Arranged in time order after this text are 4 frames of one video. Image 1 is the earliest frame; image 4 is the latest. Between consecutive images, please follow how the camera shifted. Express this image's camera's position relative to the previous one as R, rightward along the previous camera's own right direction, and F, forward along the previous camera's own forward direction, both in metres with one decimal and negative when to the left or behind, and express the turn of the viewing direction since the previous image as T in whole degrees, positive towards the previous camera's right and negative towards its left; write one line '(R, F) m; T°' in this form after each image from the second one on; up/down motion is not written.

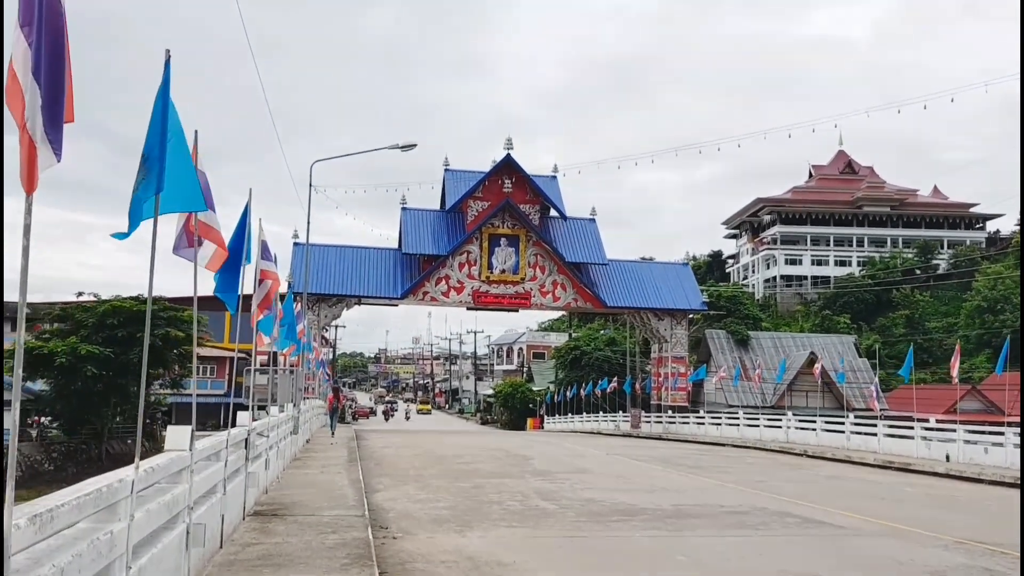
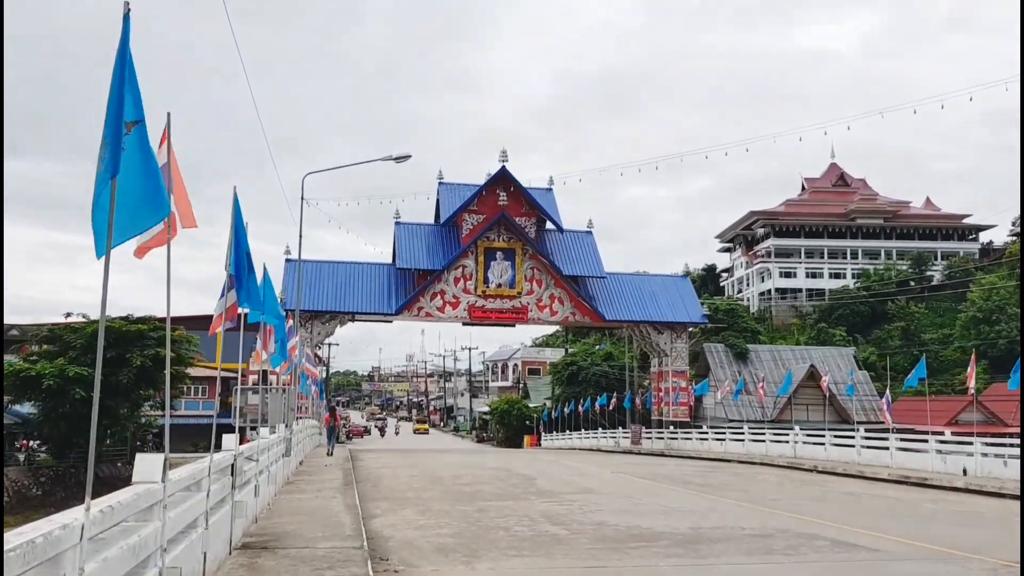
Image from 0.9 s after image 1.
(-0.1, +0.6) m; 0°
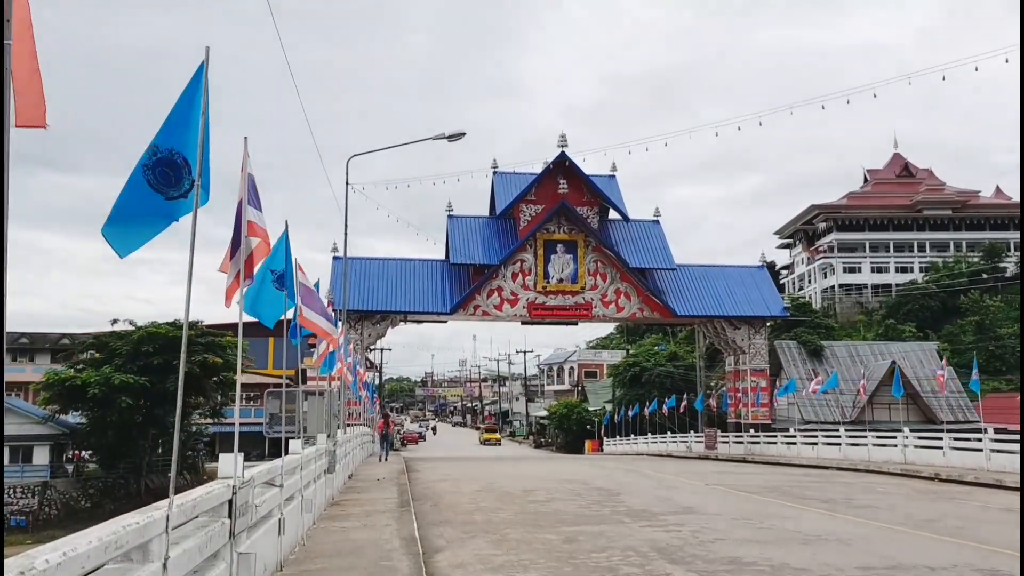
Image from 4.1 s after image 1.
(-0.4, +2.2) m; -3°
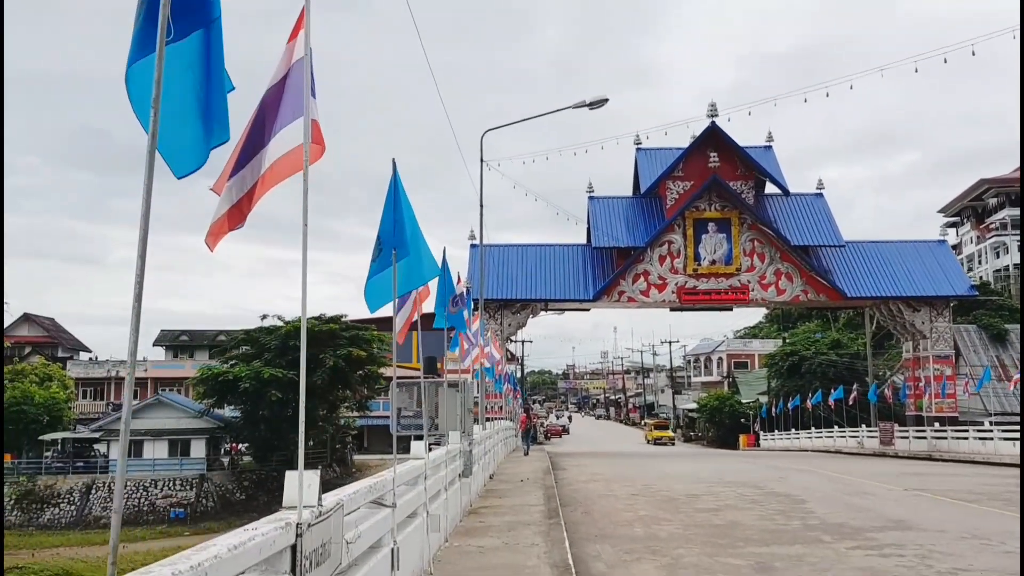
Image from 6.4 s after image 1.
(-0.2, +1.6) m; -9°
